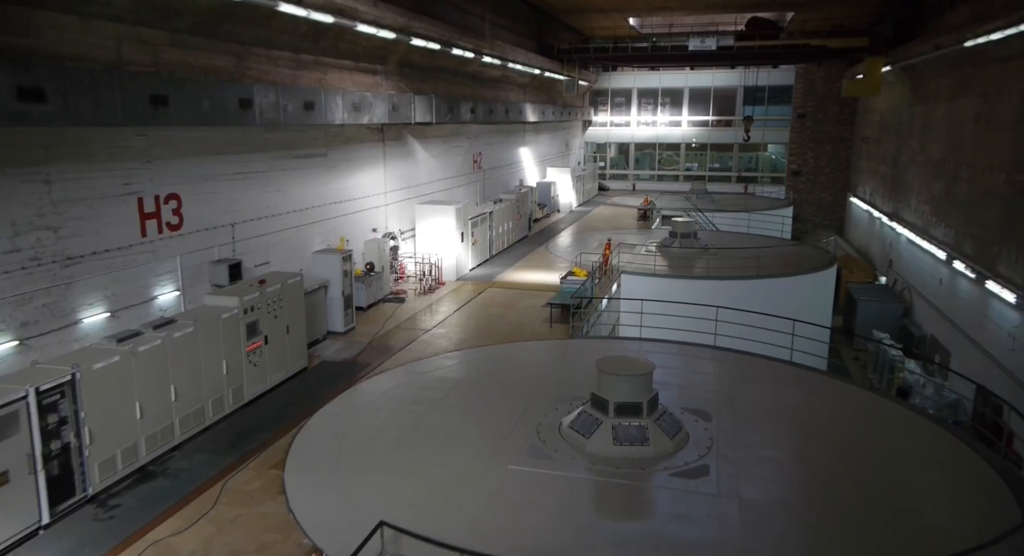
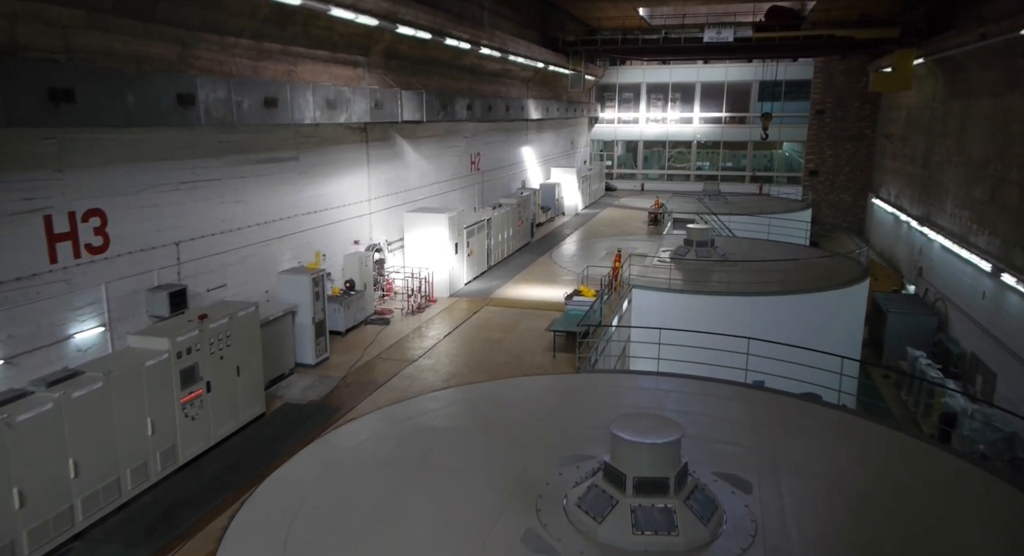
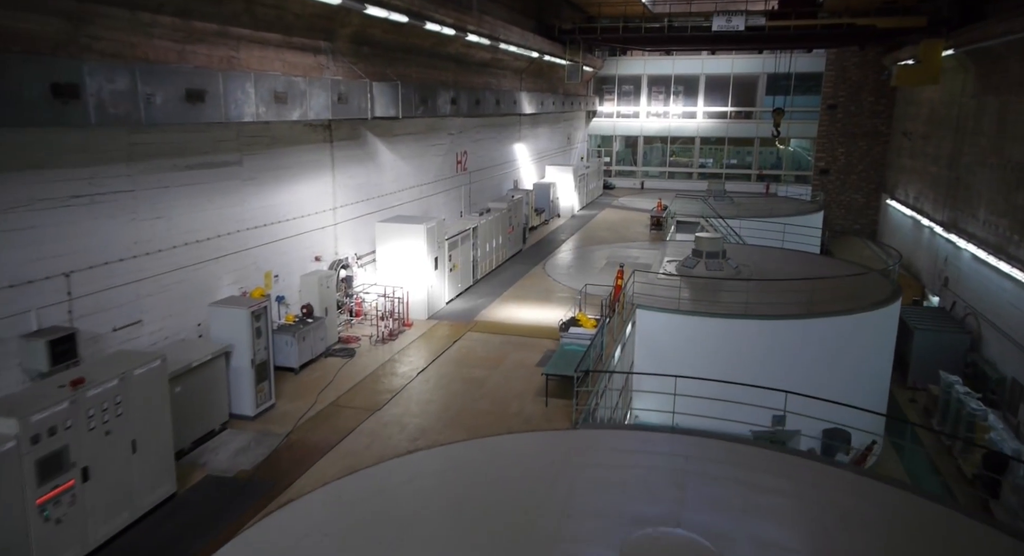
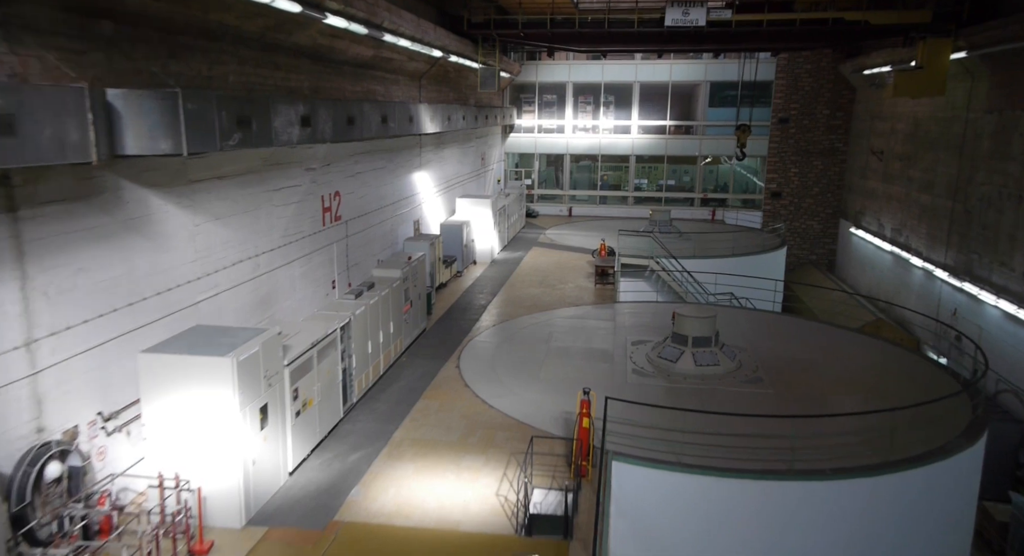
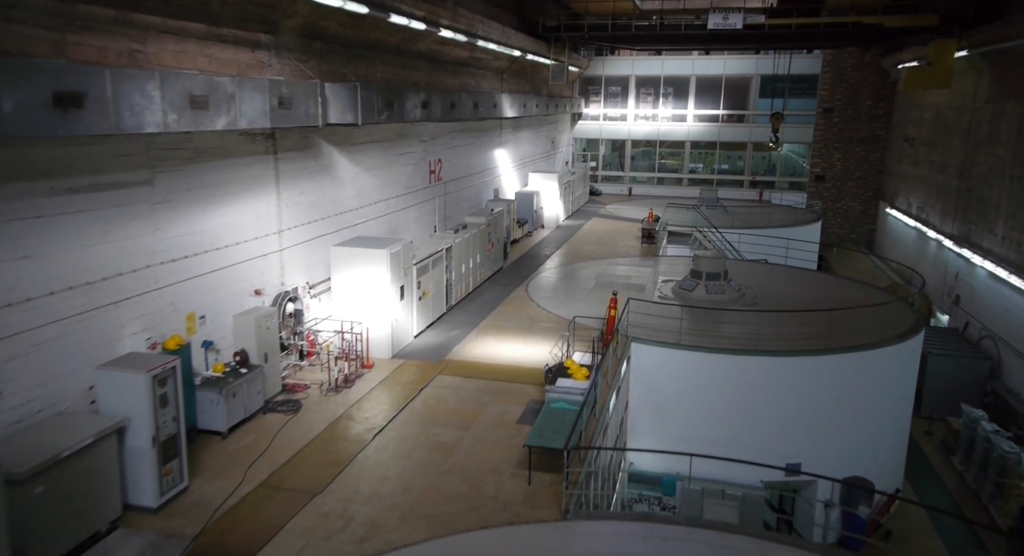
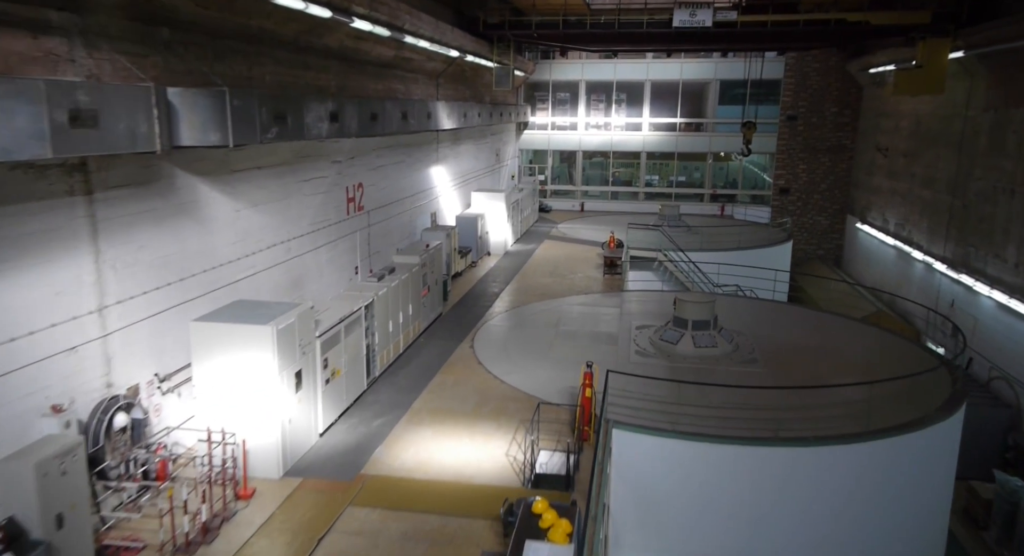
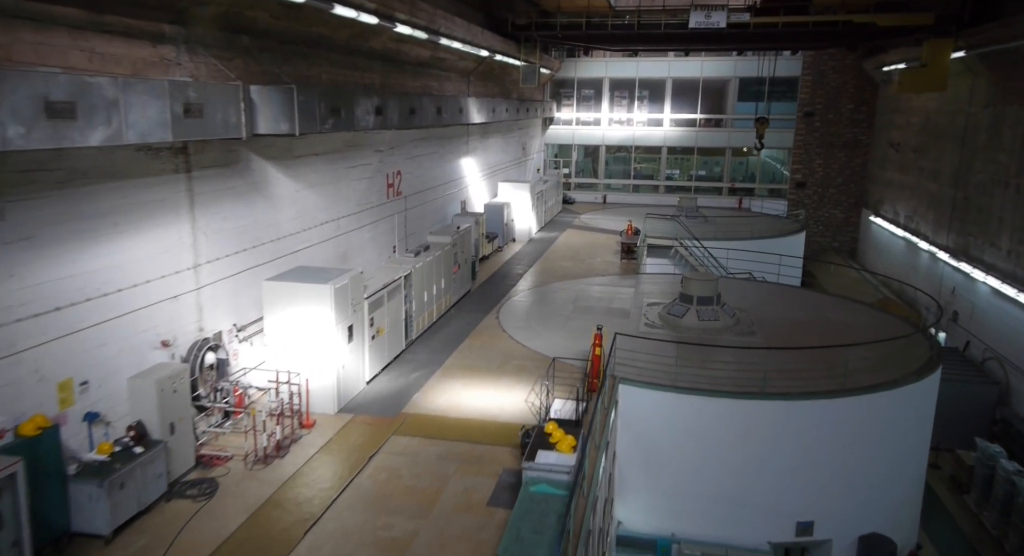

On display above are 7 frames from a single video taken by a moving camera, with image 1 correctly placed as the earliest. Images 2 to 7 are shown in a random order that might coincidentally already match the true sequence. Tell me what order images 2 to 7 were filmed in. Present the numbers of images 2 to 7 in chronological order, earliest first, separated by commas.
2, 3, 5, 7, 6, 4
